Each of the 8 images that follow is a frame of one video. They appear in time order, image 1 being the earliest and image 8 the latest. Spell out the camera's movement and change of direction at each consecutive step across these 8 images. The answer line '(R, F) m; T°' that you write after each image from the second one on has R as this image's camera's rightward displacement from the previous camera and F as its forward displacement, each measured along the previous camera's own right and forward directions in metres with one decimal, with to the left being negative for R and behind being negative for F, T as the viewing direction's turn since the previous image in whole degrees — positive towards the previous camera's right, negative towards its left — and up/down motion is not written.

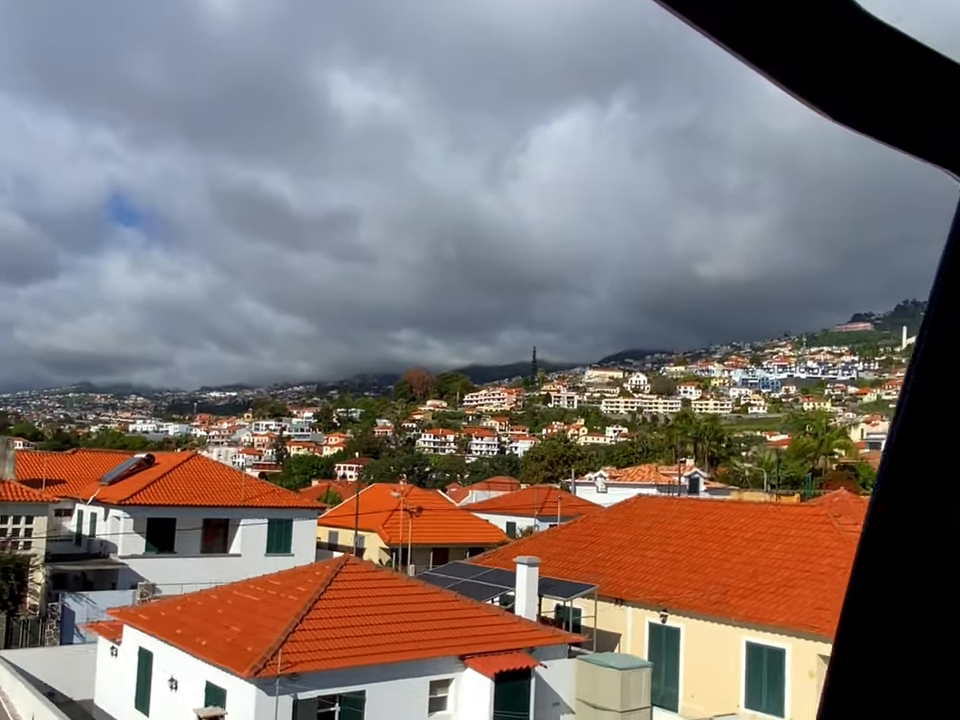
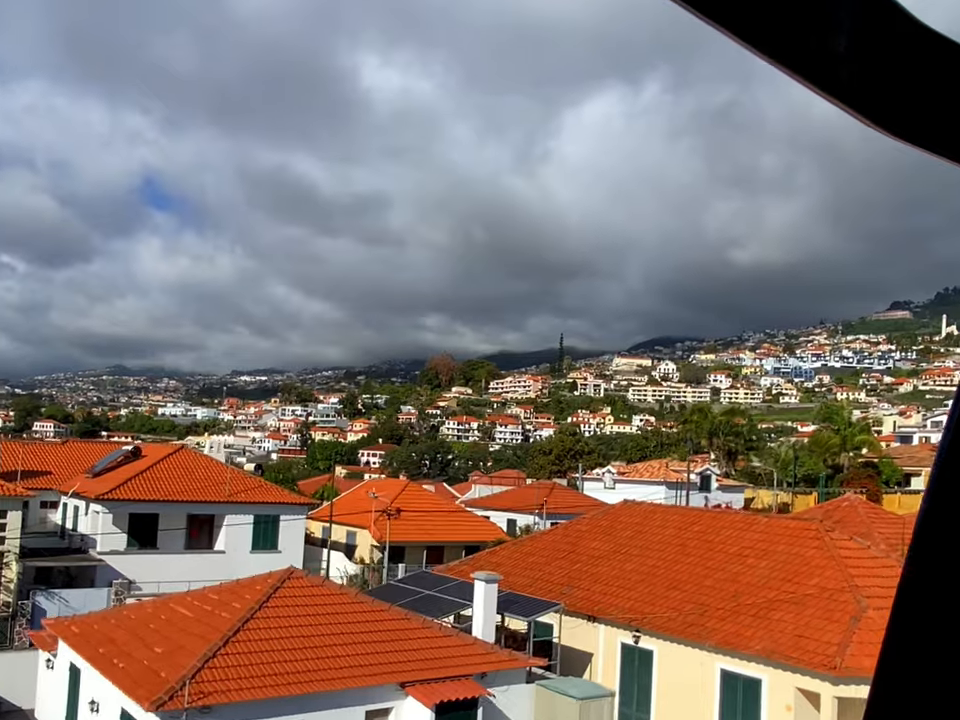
(+1.0, +1.1) m; -2°
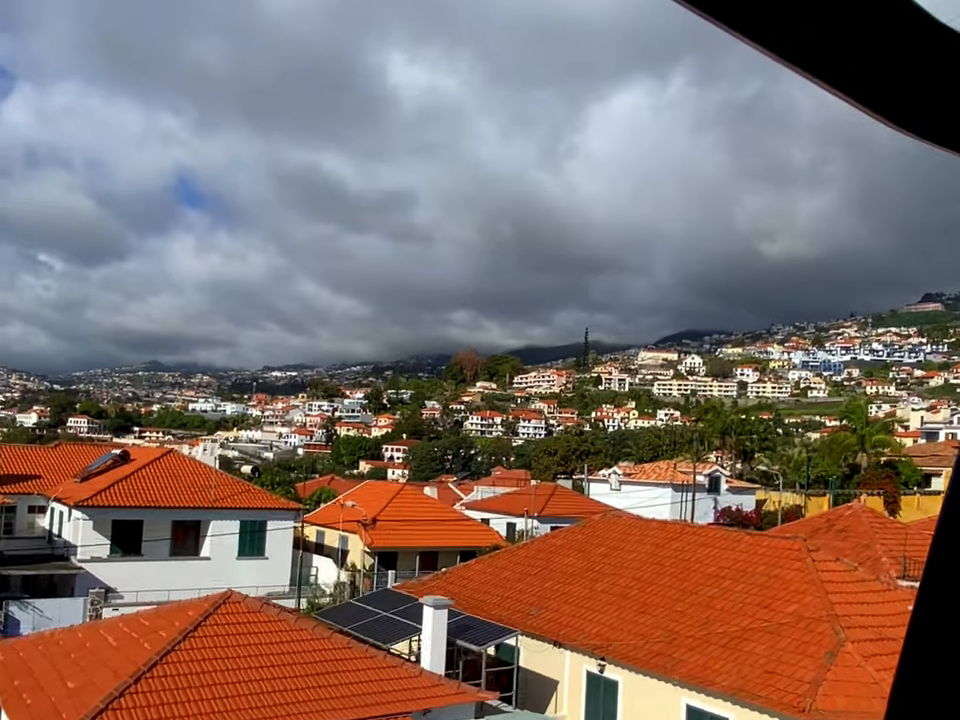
(+1.0, +0.9) m; -2°
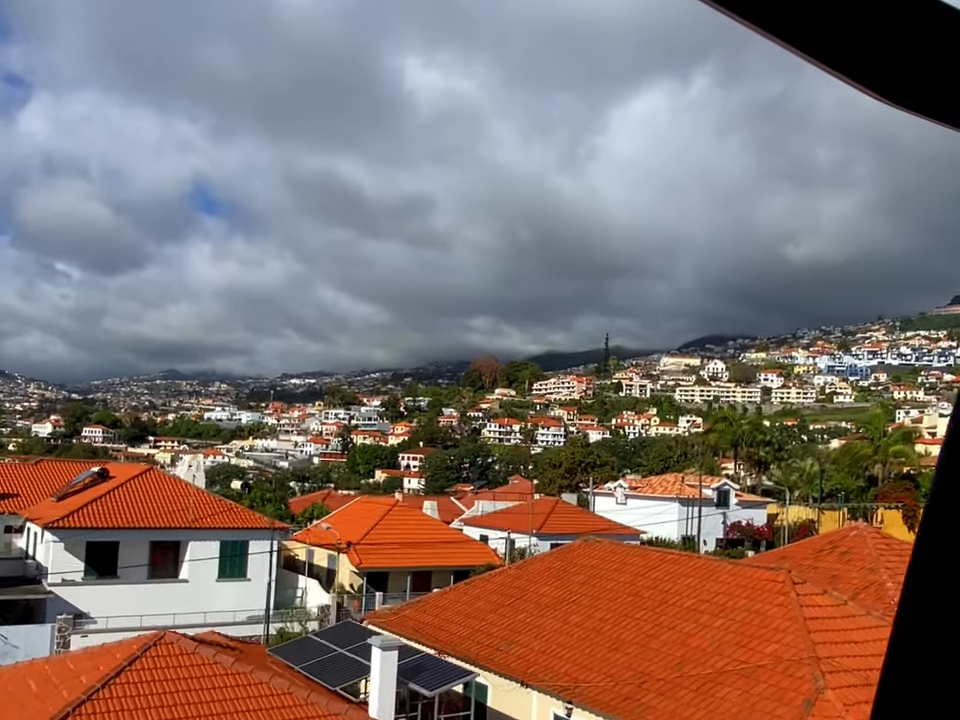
(+0.8, +1.2) m; -1°
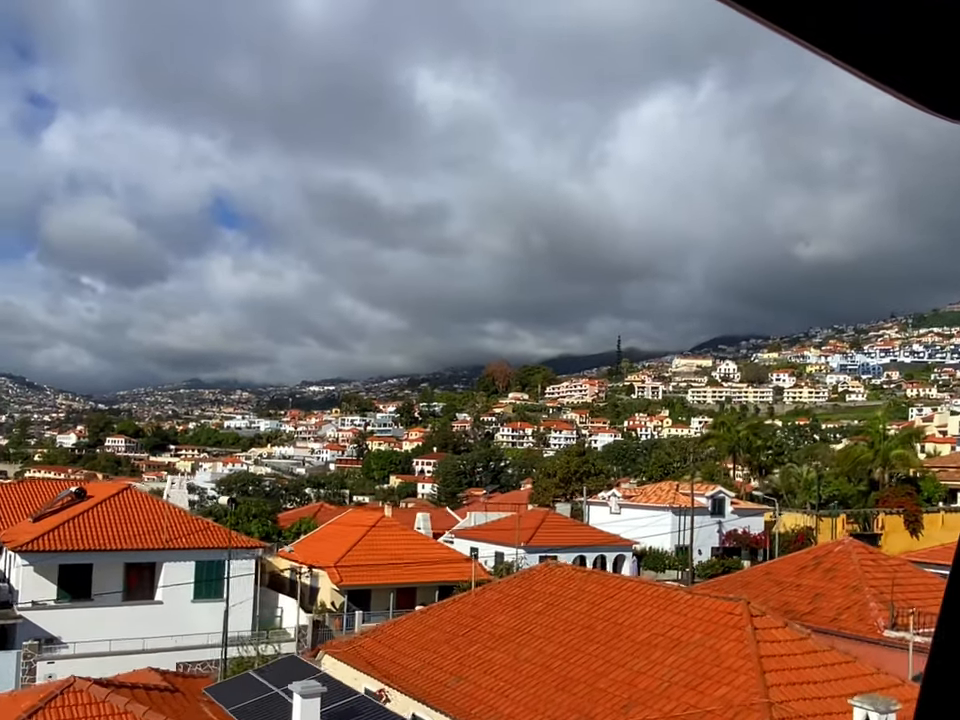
(+1.0, +0.5) m; -1°
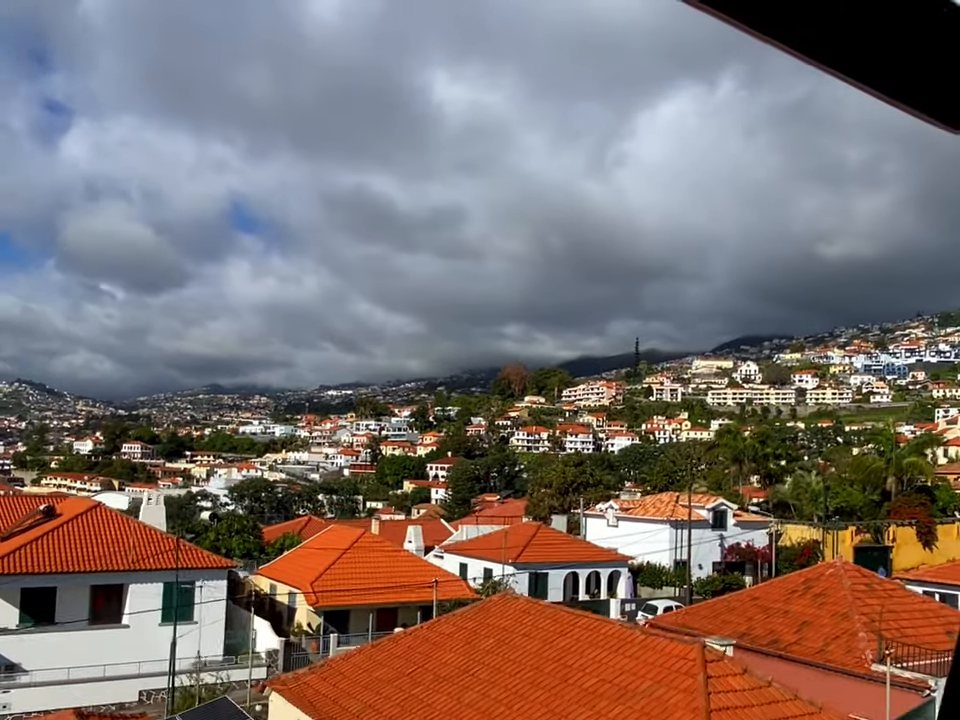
(+1.0, +1.1) m; -1°
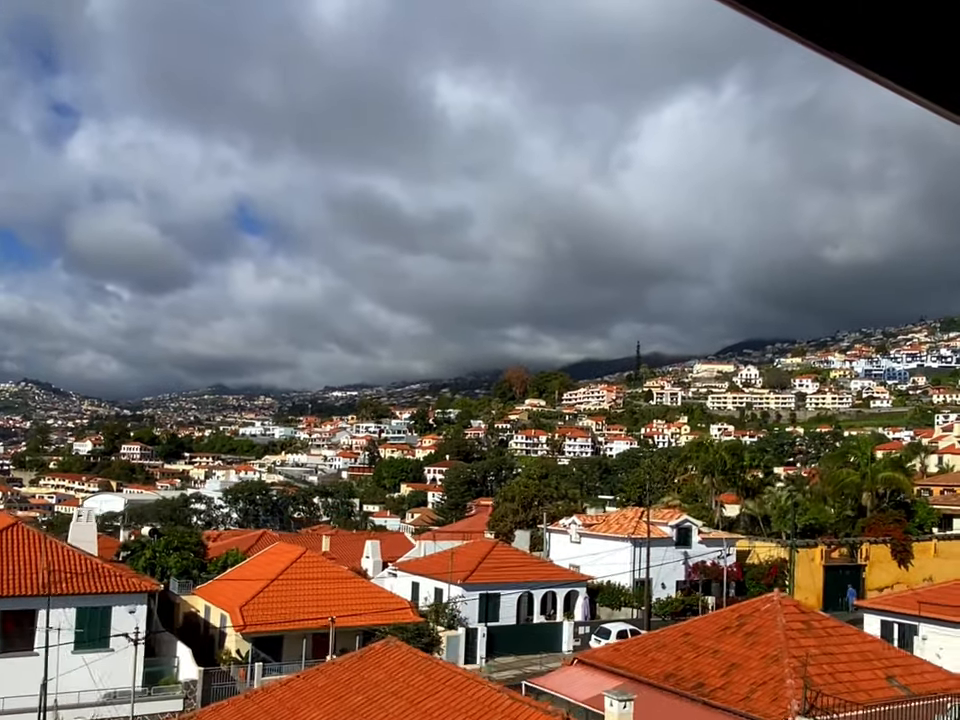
(+1.7, +1.2) m; 0°
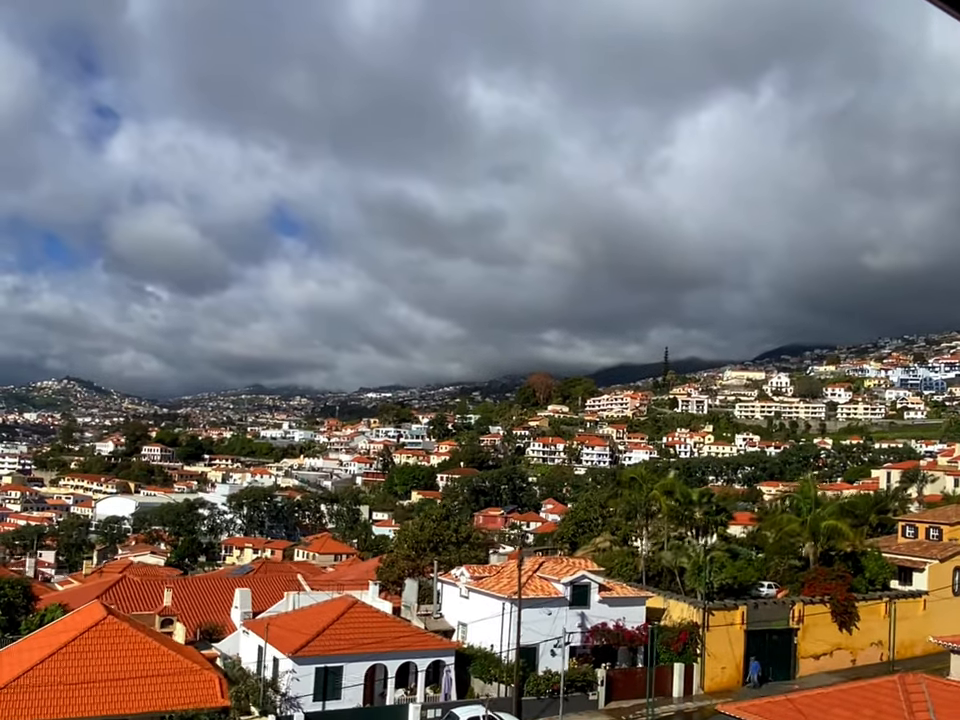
(+5.0, +4.1) m; -2°
